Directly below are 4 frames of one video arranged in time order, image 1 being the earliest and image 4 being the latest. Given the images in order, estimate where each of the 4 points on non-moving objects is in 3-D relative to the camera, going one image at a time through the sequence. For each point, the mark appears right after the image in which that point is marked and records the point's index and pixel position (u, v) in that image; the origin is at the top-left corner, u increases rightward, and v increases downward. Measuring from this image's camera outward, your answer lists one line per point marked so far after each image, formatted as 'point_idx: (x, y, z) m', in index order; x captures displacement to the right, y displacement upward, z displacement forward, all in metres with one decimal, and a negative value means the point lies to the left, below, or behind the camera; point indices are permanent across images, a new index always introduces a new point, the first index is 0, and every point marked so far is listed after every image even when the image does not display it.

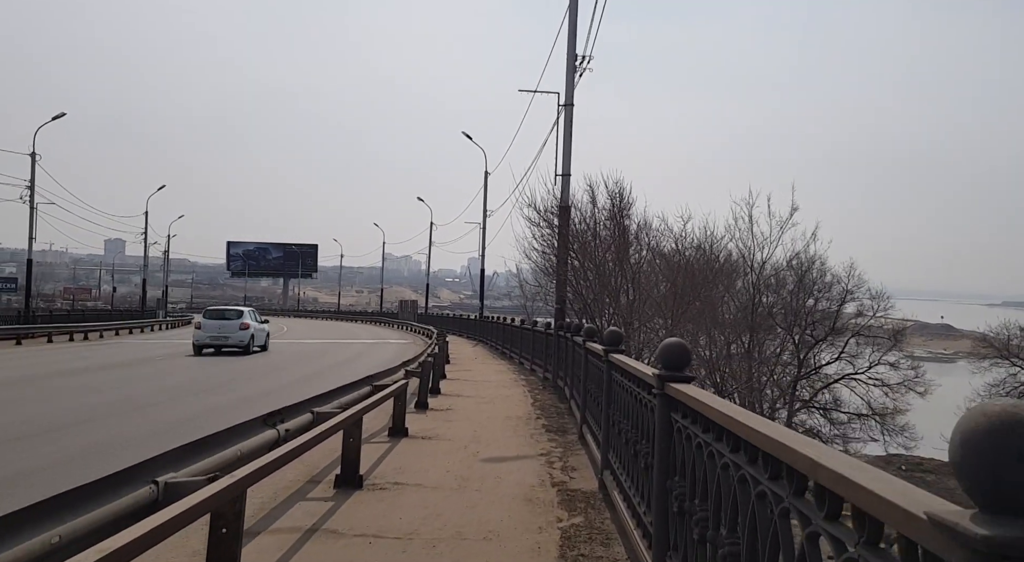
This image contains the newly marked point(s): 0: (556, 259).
0: (+0.8, +0.4, +13.4) m
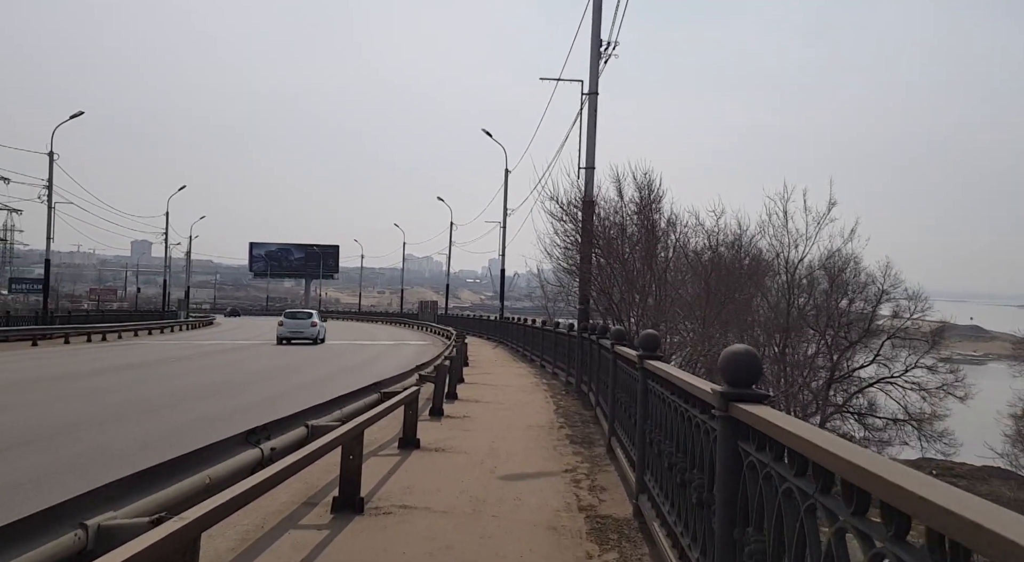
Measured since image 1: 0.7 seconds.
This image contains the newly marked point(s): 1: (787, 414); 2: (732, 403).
0: (+1.2, +0.4, +12.6) m
1: (+1.0, -0.5, +2.6) m
2: (+0.9, -0.5, +2.9) m
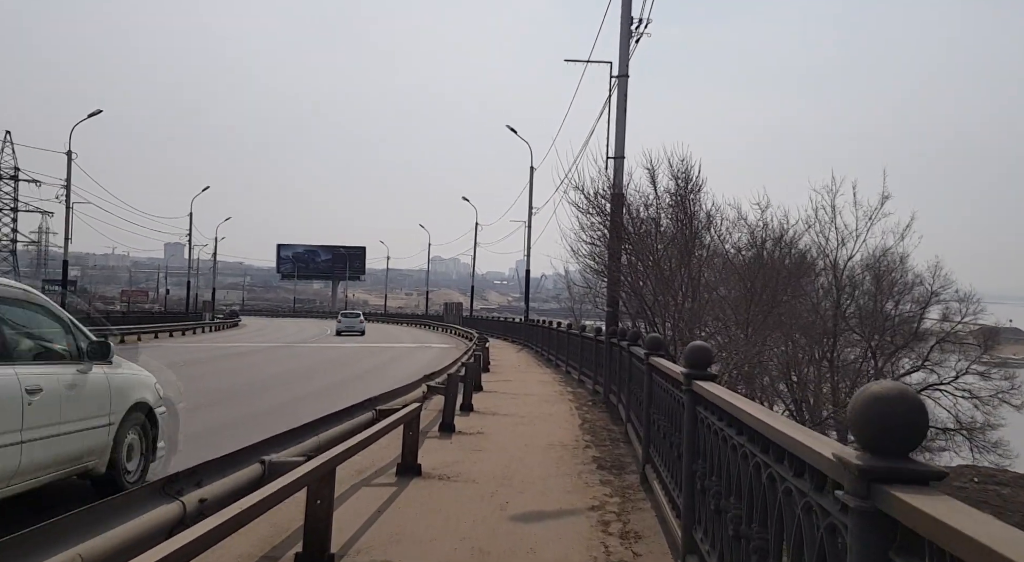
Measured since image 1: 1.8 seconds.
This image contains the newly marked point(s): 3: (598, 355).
0: (+1.5, +0.4, +11.4) m
1: (+0.9, -0.5, +1.4) m
2: (+0.8, -0.5, +1.7) m
3: (+1.7, -1.4, +14.2) m
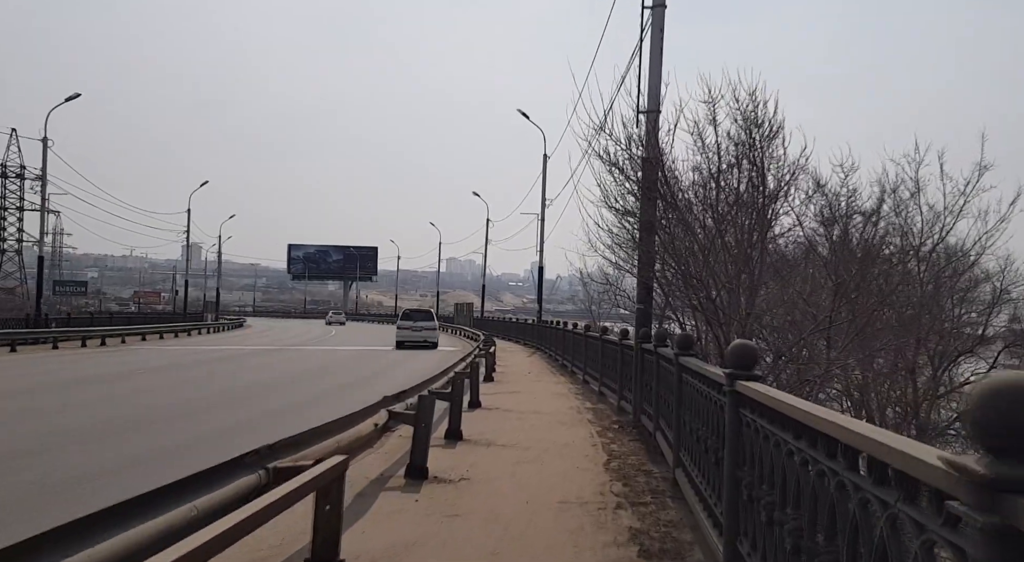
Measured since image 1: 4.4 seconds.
0: (+1.5, +0.6, +8.5) m
1: (+0.7, -0.3, -1.5) m
2: (+0.7, -0.3, -1.2) m
3: (+1.7, -1.3, +11.4) m
